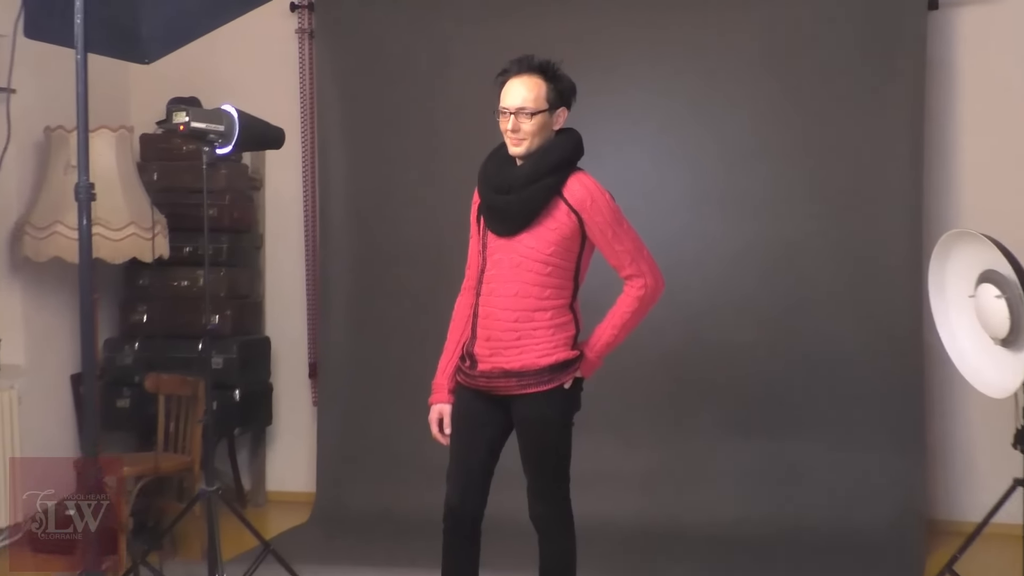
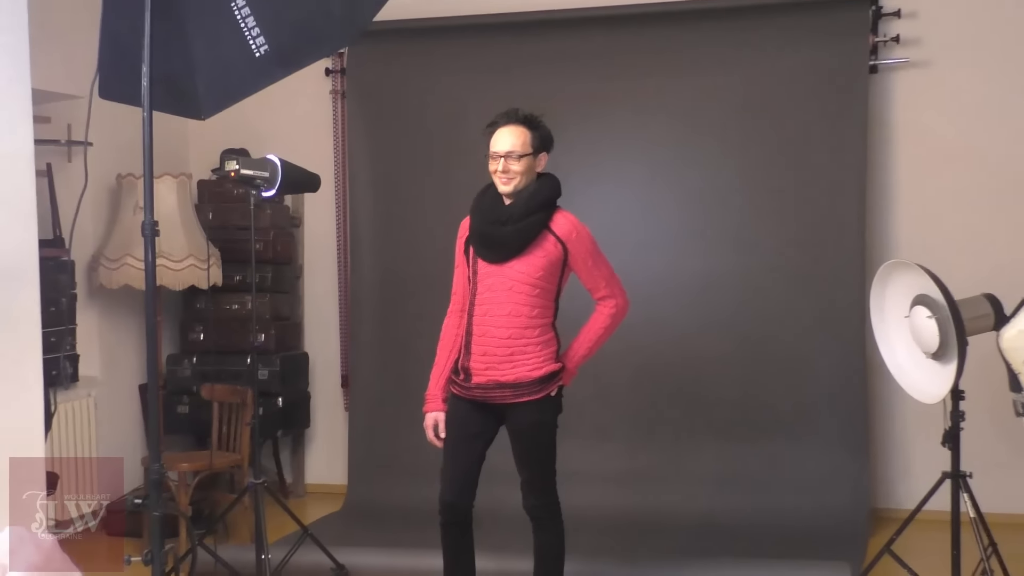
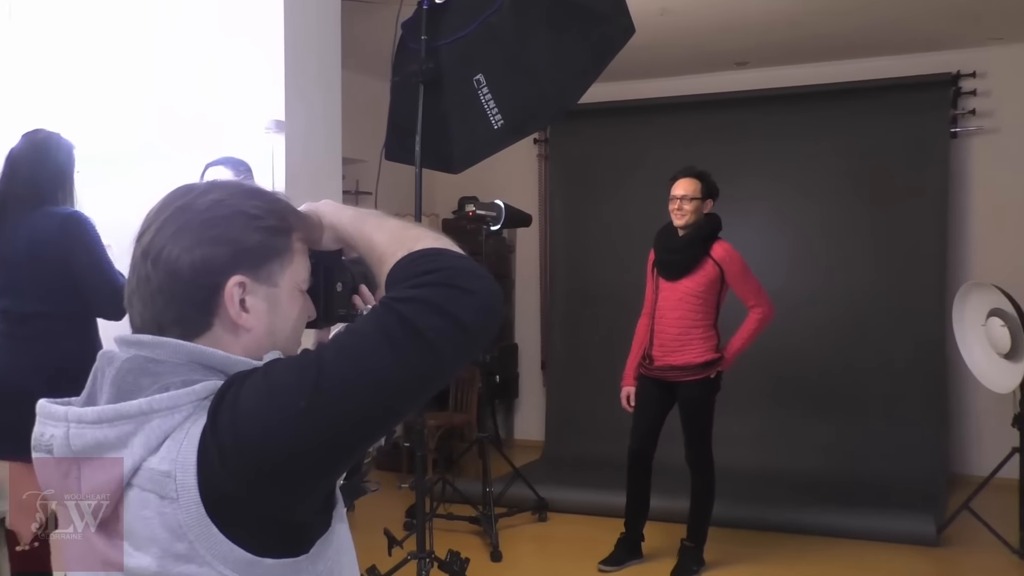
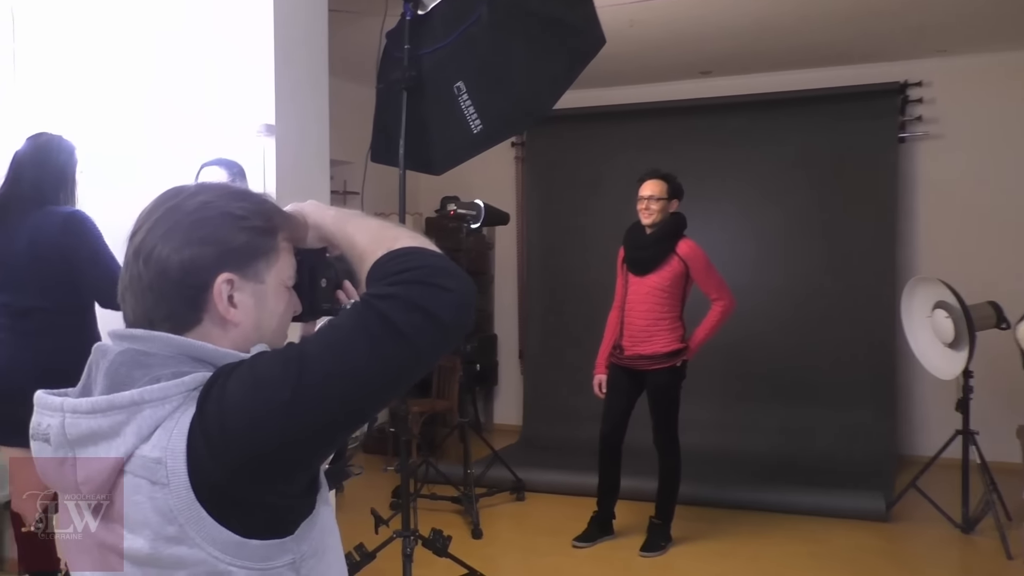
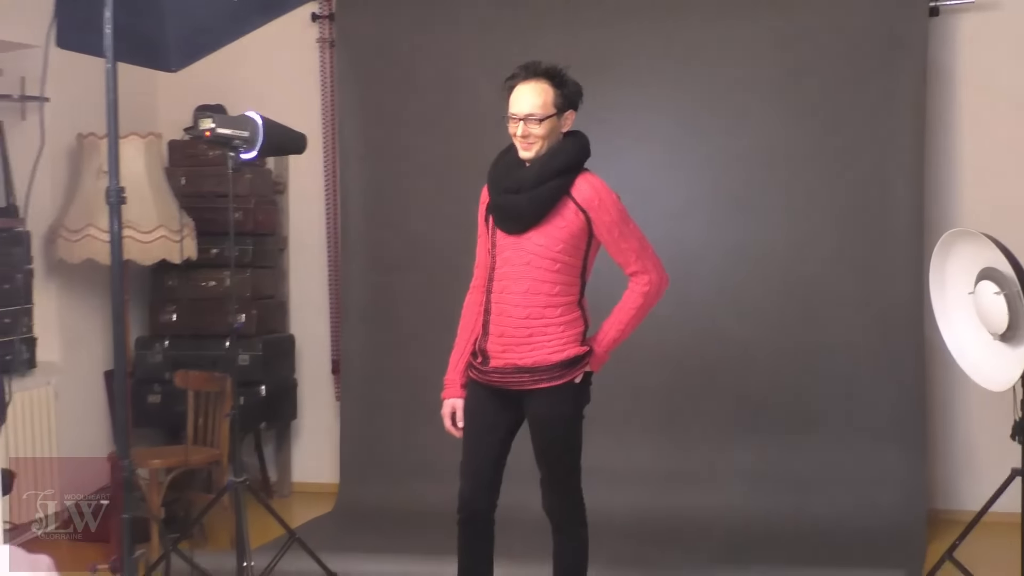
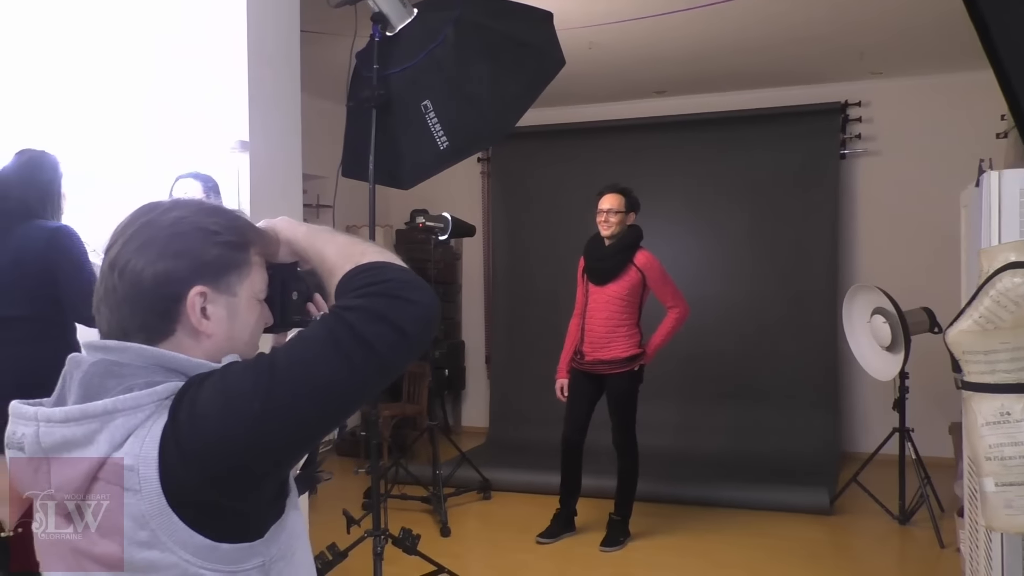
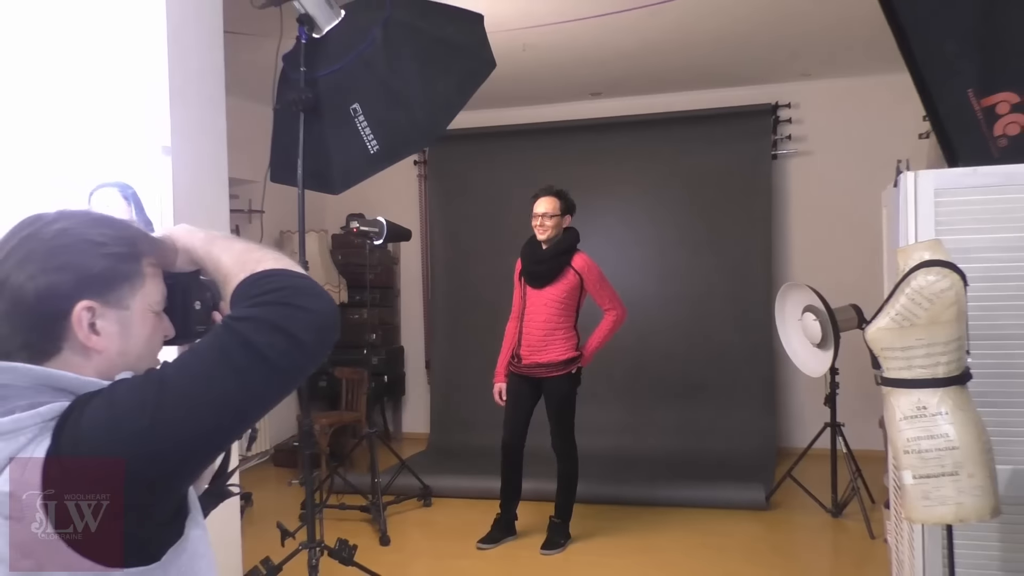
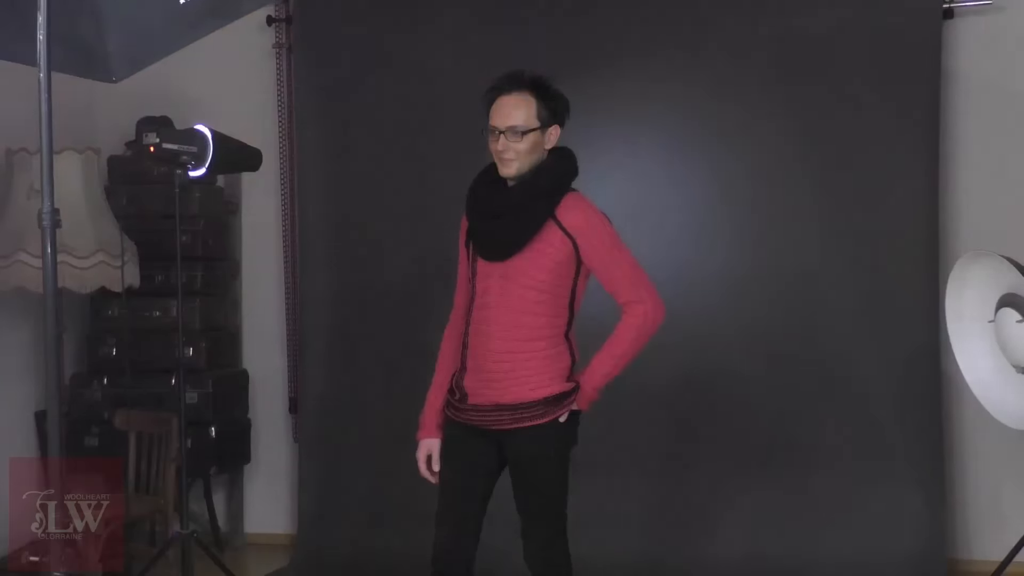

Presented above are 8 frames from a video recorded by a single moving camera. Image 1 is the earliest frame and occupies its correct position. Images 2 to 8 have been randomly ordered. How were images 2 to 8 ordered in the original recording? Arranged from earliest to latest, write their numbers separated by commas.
8, 5, 2, 7, 6, 4, 3
